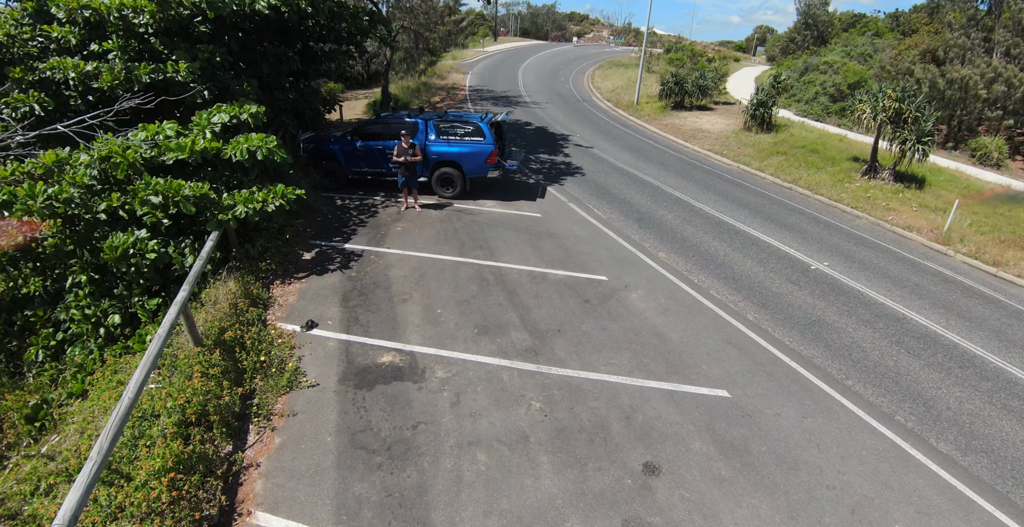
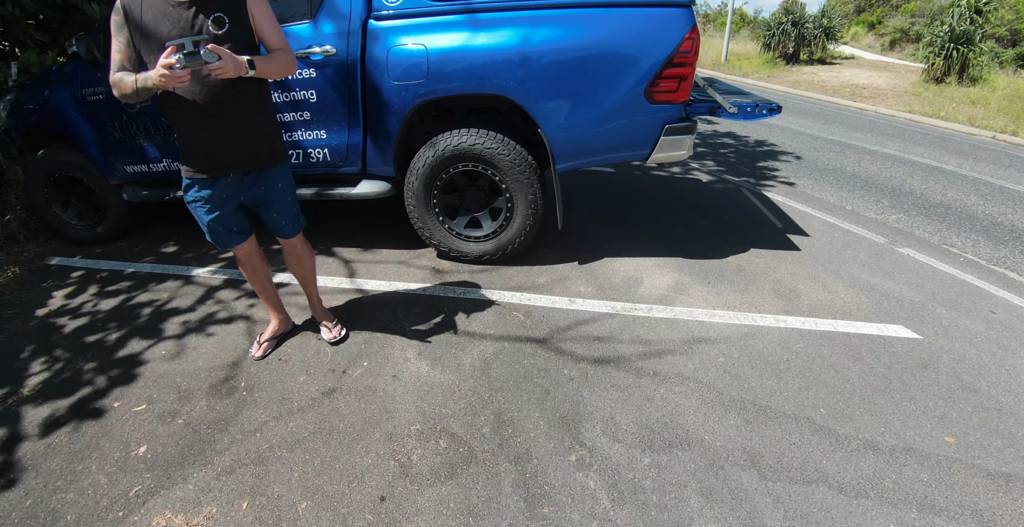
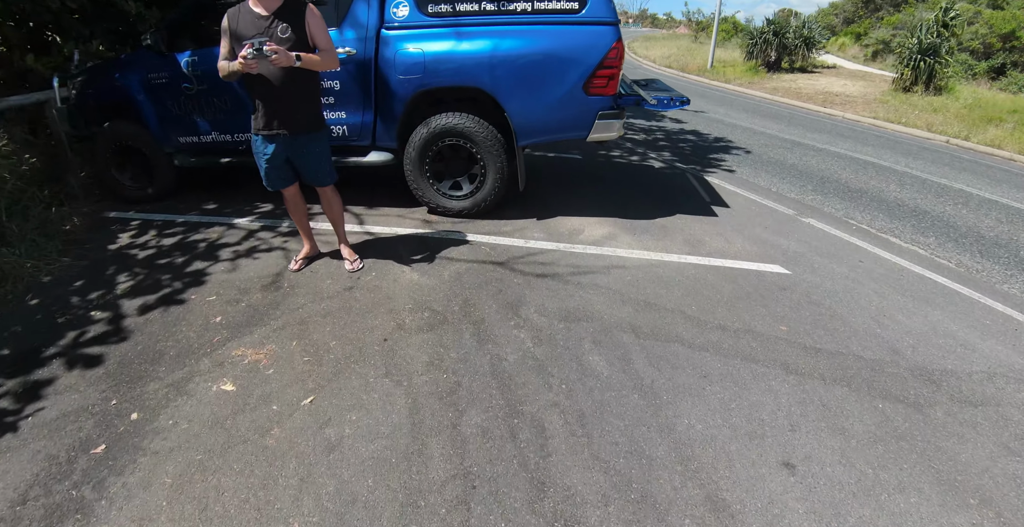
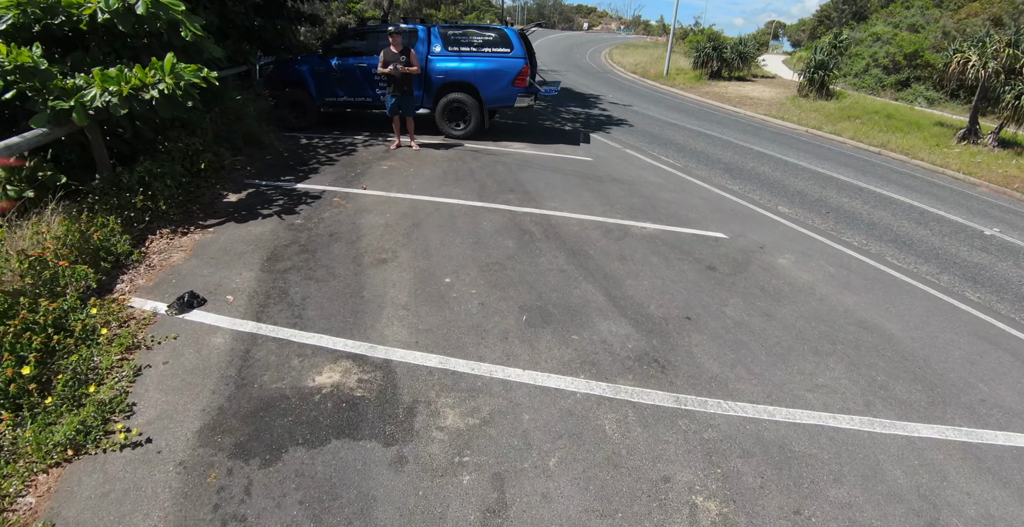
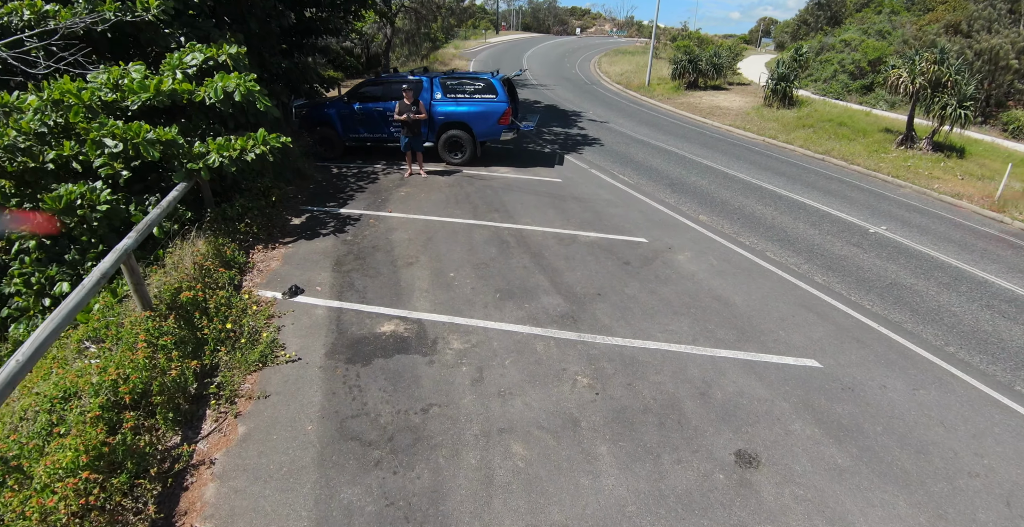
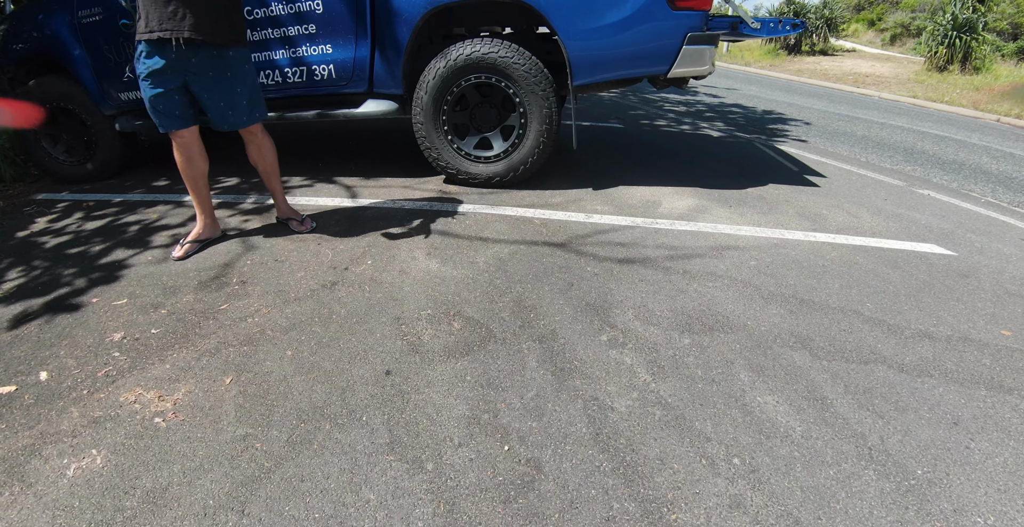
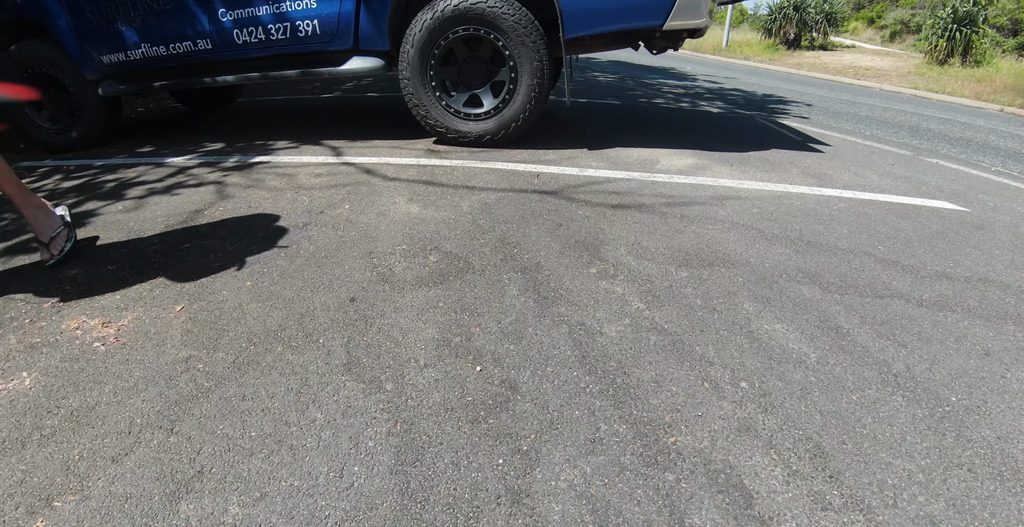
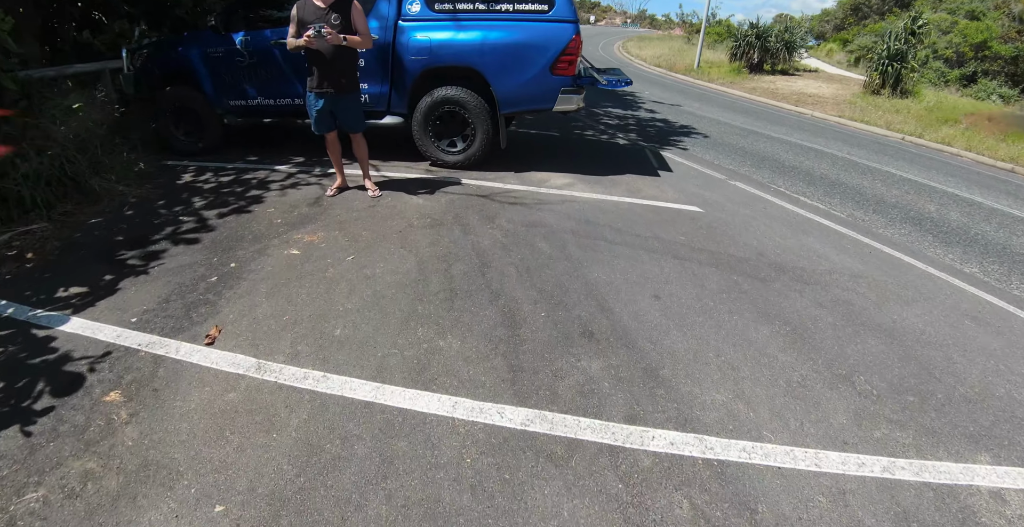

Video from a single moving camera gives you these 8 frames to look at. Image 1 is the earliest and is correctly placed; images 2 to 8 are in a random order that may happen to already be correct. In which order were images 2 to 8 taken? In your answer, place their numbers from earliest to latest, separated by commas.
5, 4, 8, 3, 2, 6, 7
